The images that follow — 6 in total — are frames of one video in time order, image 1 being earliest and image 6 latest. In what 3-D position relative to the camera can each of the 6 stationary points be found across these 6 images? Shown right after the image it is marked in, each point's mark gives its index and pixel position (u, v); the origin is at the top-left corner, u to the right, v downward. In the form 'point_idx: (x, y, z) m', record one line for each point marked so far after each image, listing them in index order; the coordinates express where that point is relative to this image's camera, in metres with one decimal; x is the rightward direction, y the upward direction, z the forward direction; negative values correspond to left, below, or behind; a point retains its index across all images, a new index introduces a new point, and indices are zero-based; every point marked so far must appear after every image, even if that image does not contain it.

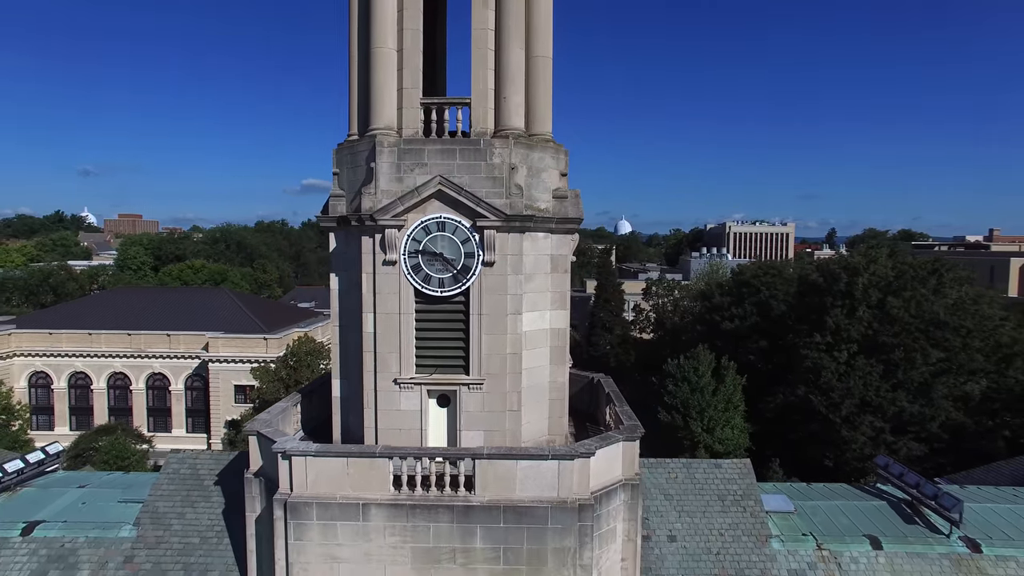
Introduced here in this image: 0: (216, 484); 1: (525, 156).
0: (-6.8, -4.4, +14.0) m
1: (+0.3, +2.6, +12.1) m
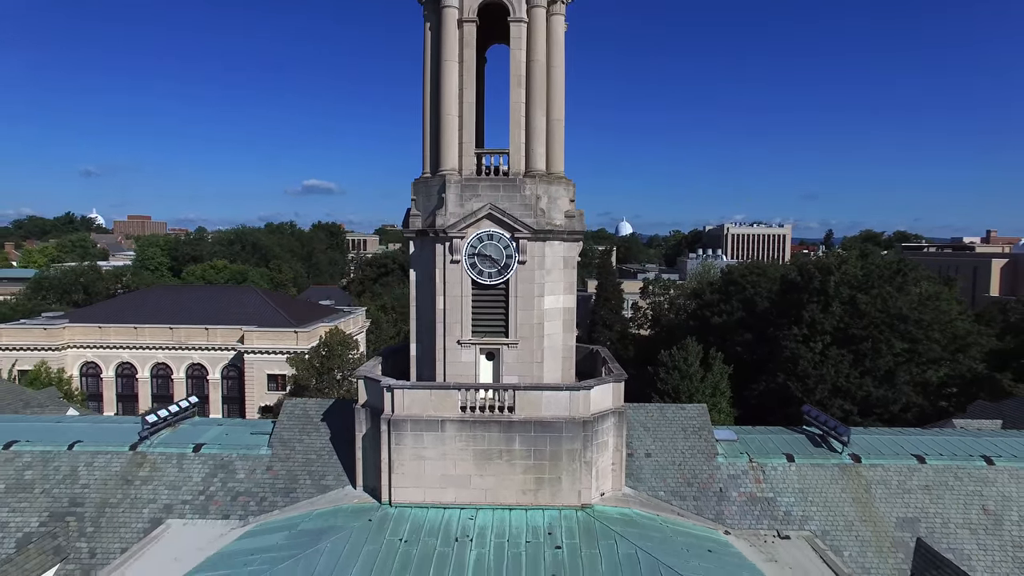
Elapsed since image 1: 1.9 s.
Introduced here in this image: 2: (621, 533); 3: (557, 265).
0: (-6.1, -4.1, +19.6) m
1: (+1.0, +2.9, +17.6) m
2: (+2.8, -6.1, +15.4) m
3: (+1.3, +0.7, +17.7) m
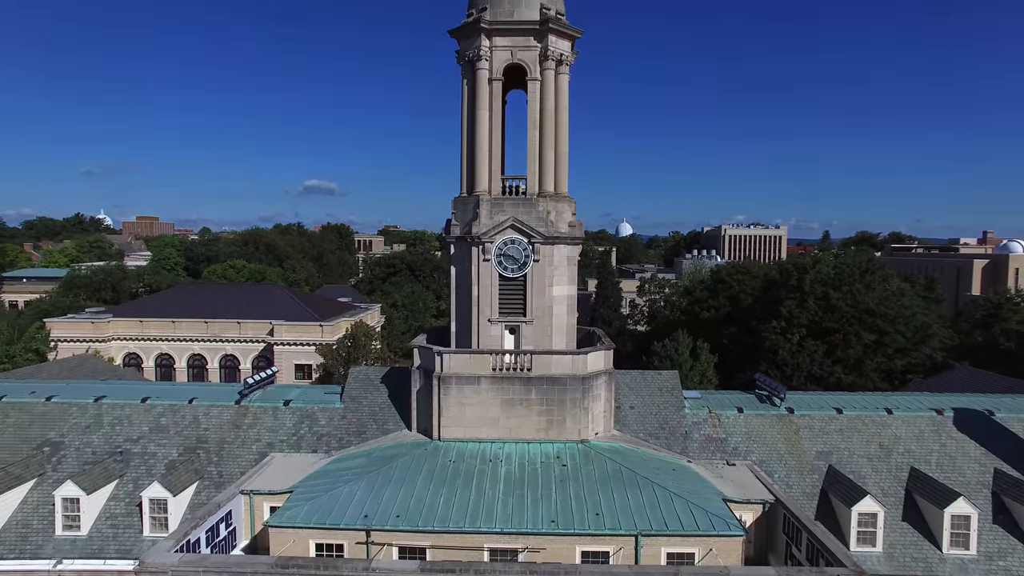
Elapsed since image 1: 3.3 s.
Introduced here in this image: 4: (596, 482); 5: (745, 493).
0: (-5.4, -3.8, +25.4) m
1: (+1.6, +3.2, +23.4) m
2: (+3.4, -5.8, +21.2) m
3: (+1.9, +1.0, +23.5) m
4: (+2.7, -6.2, +19.6) m
5: (+7.6, -6.6, +19.9) m
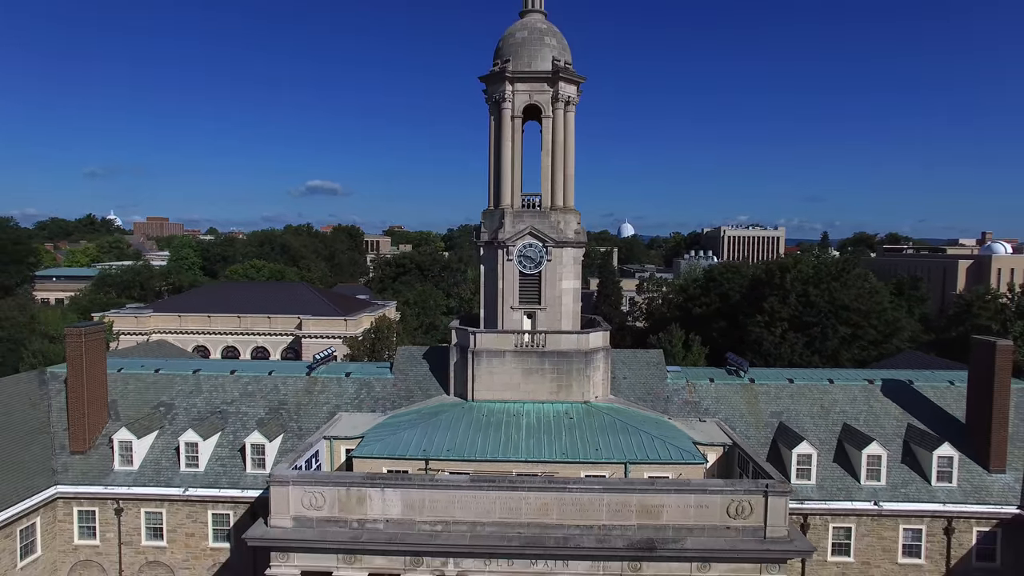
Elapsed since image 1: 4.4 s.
0: (-4.6, -3.5, +31.5) m
1: (+2.5, +3.4, +29.5) m
2: (+4.2, -5.5, +27.2) m
3: (+2.8, +1.2, +29.5) m
4: (+3.5, -5.9, +25.6) m
5: (+8.4, -6.3, +25.9) m
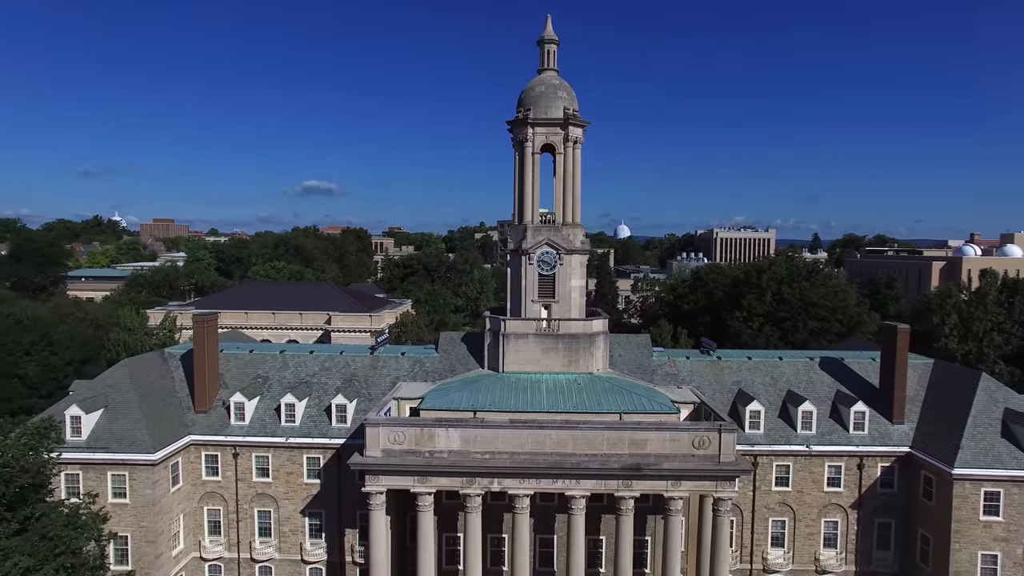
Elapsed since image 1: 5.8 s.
0: (-3.3, -3.4, +39.9) m
1: (+3.7, +3.6, +37.9) m
2: (+5.5, -5.4, +35.7) m
3: (+4.0, +1.4, +38.0) m
4: (+4.8, -5.7, +34.1) m
5: (+9.7, -6.2, +34.4) m
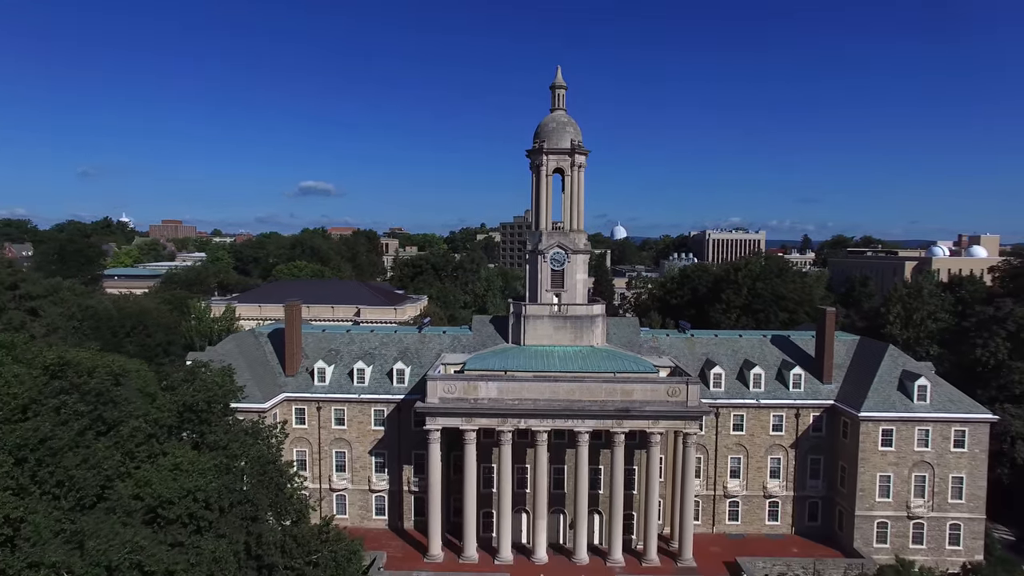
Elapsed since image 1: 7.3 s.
0: (-1.9, -2.8, +50.4) m
1: (+5.2, +4.2, +48.5) m
2: (+7.0, -4.8, +46.2) m
3: (+5.5, +2.0, +48.5) m
4: (+6.3, -5.1, +44.6) m
5: (+11.2, -5.6, +45.0) m
